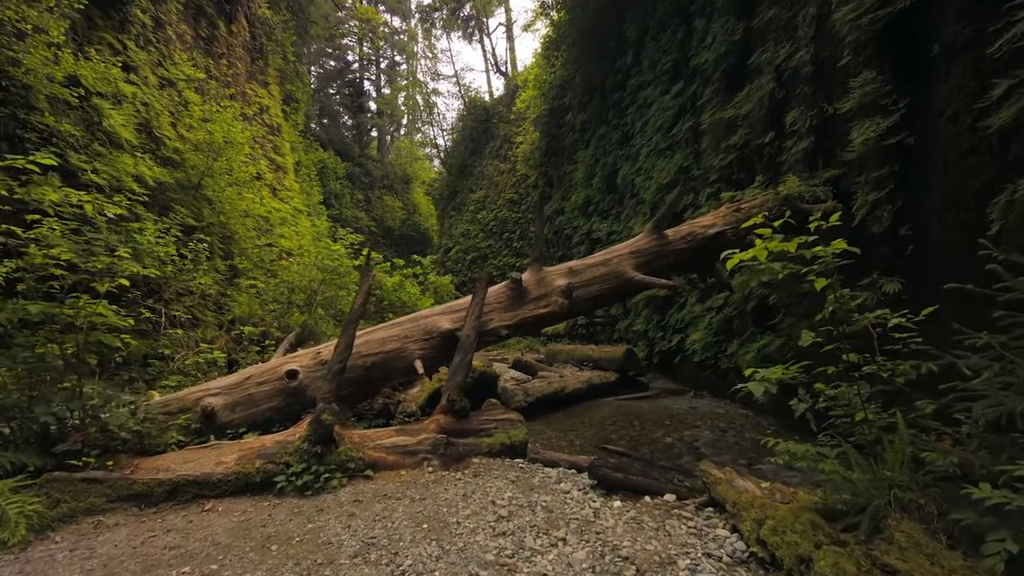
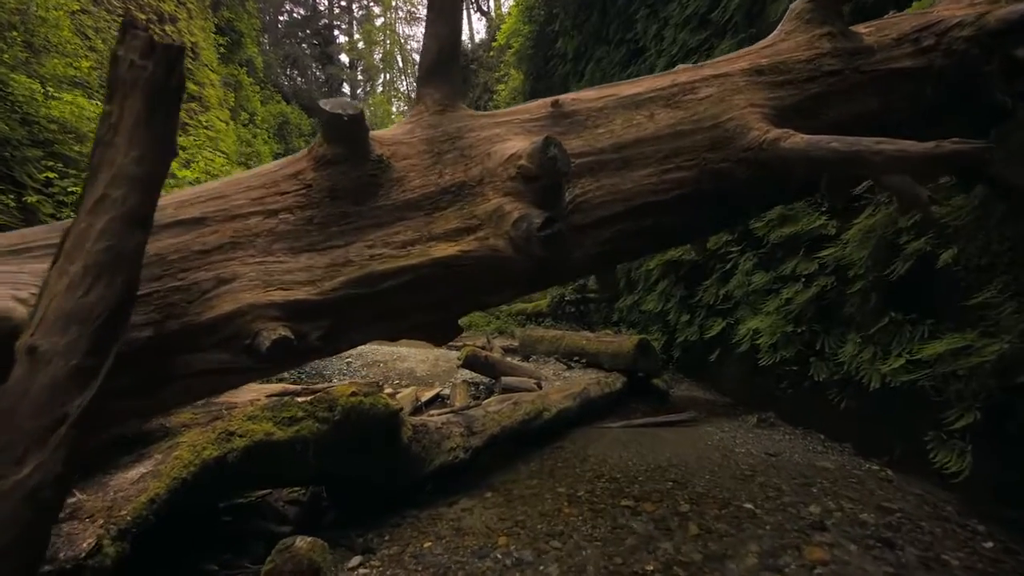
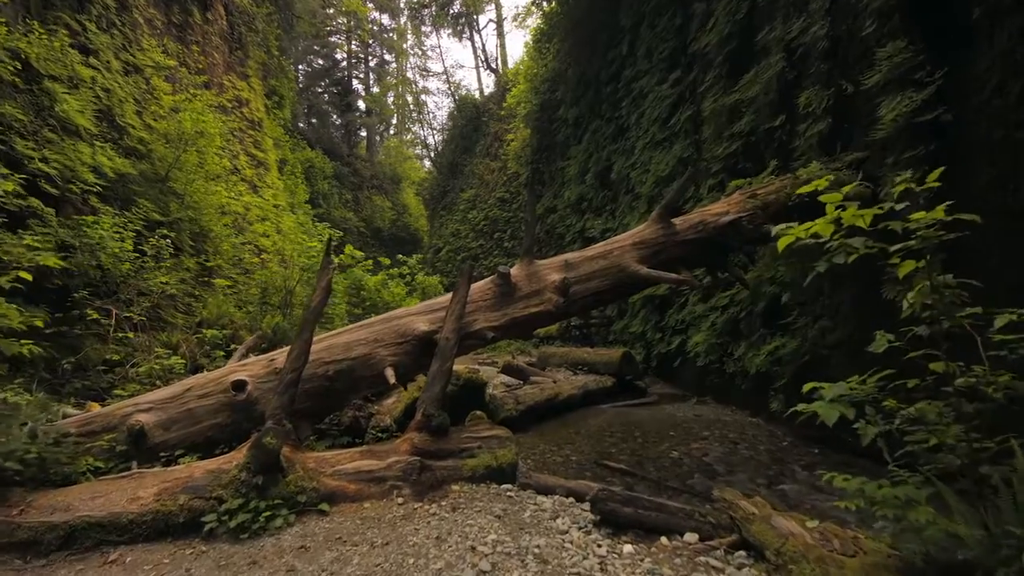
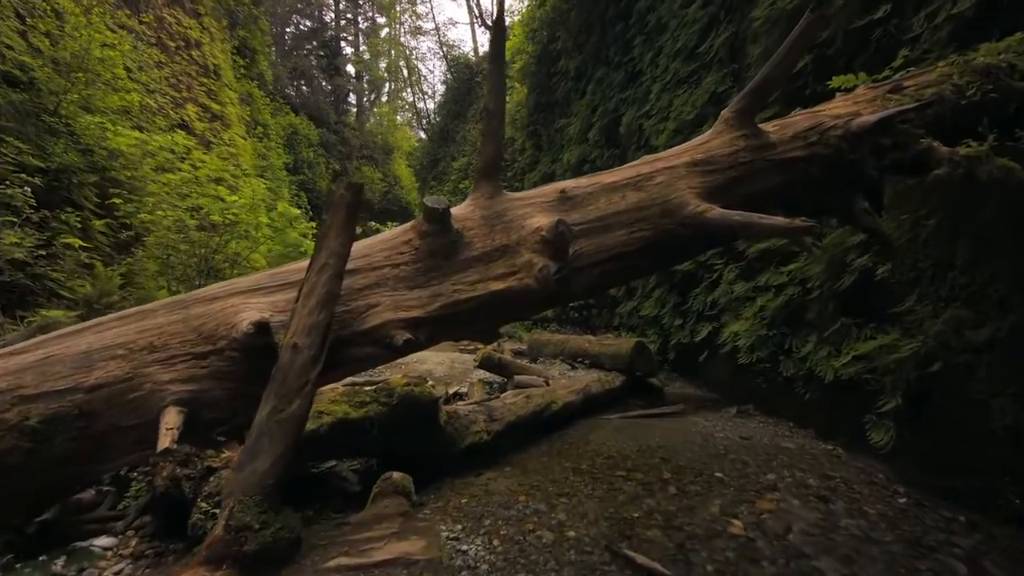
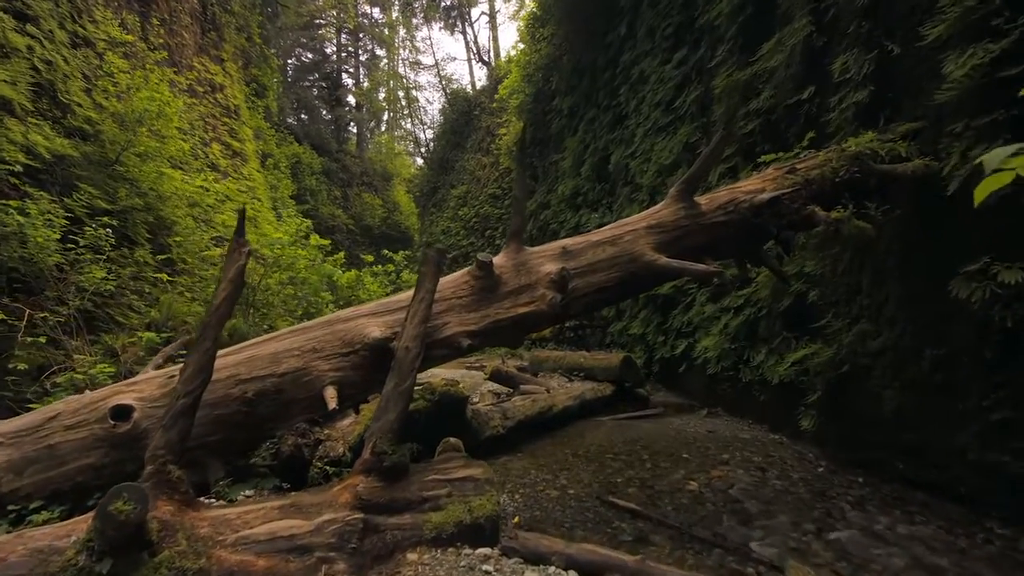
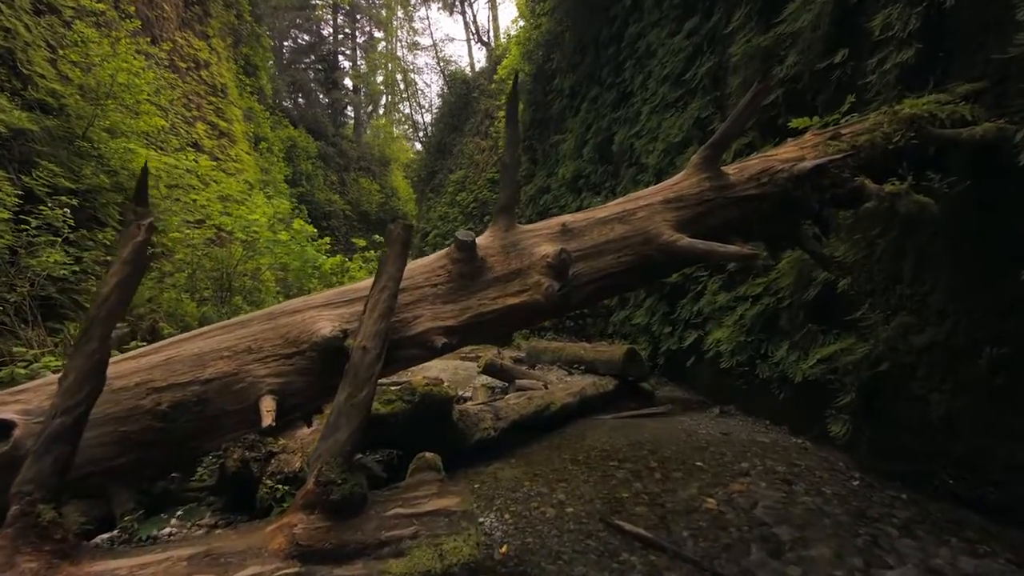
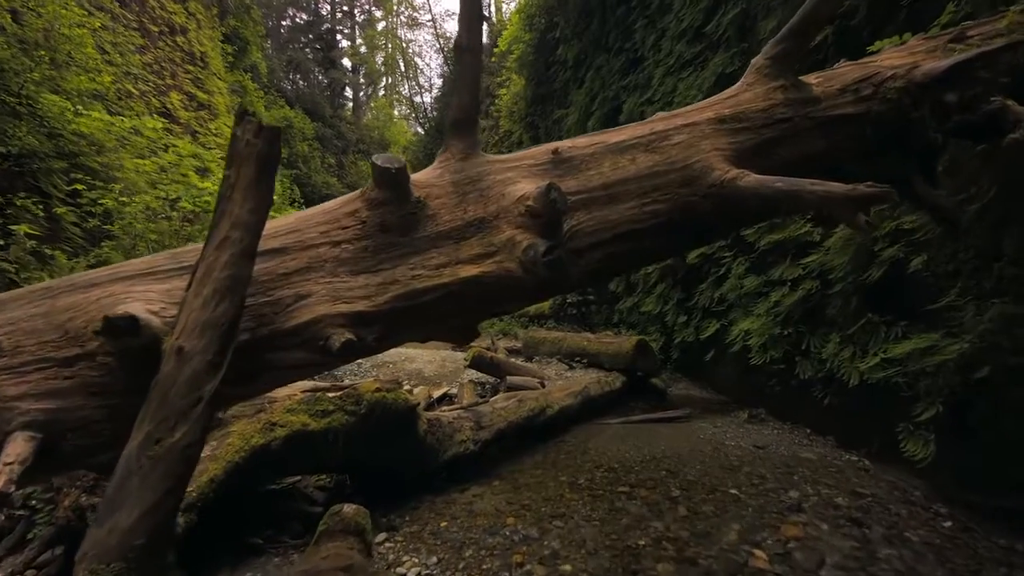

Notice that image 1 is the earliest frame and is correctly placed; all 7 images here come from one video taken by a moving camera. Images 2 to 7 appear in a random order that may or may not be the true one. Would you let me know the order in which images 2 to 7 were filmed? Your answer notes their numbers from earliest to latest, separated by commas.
3, 5, 6, 4, 7, 2
